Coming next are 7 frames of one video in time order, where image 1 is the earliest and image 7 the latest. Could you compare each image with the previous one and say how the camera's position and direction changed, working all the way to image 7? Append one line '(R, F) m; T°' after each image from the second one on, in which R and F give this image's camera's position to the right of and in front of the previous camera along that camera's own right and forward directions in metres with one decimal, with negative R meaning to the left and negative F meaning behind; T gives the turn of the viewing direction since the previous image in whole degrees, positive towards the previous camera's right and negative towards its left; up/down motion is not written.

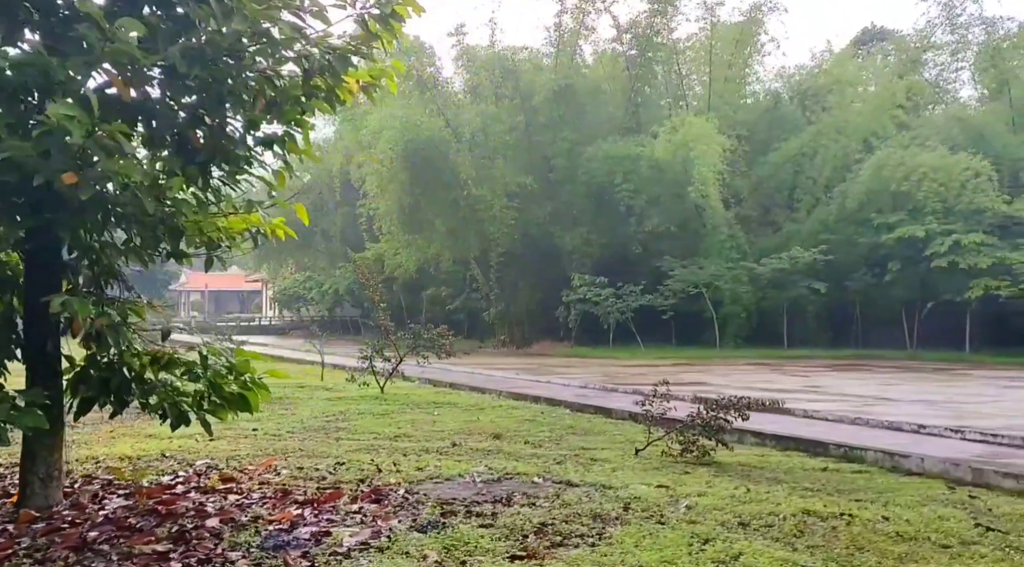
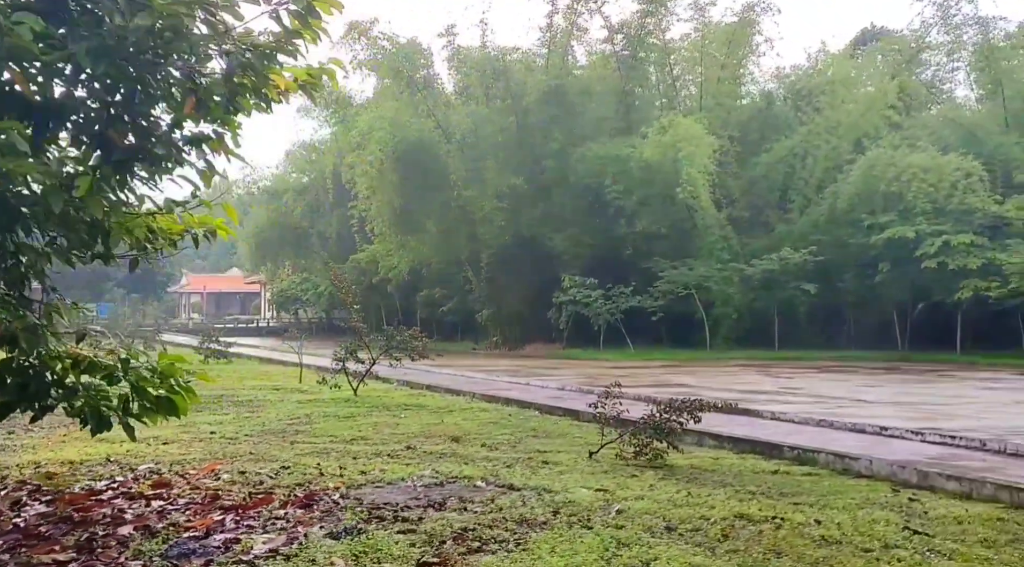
(+0.3, 0.0) m; 0°
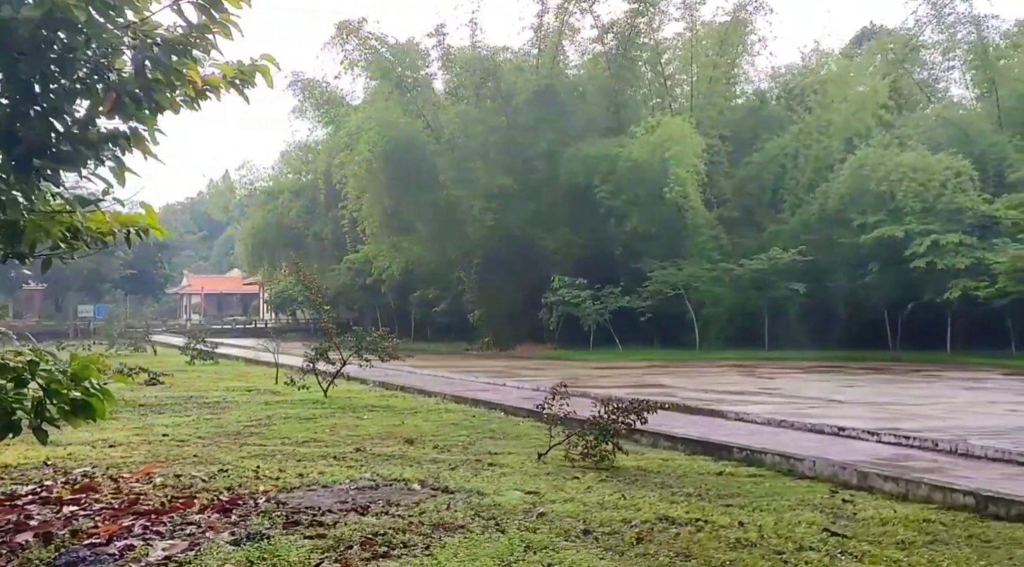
(+0.3, +0.1) m; 0°
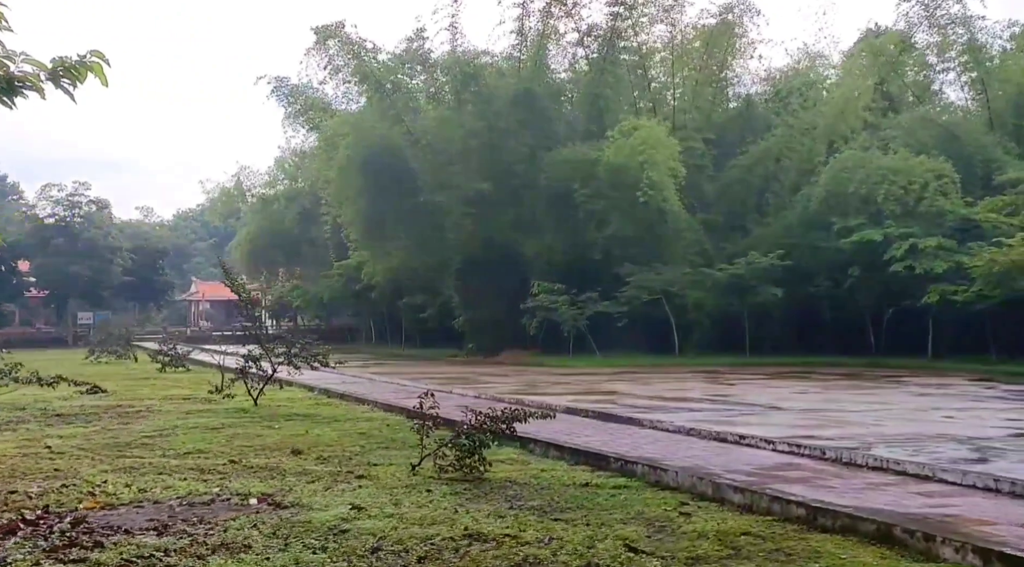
(+0.7, +0.2) m; 0°
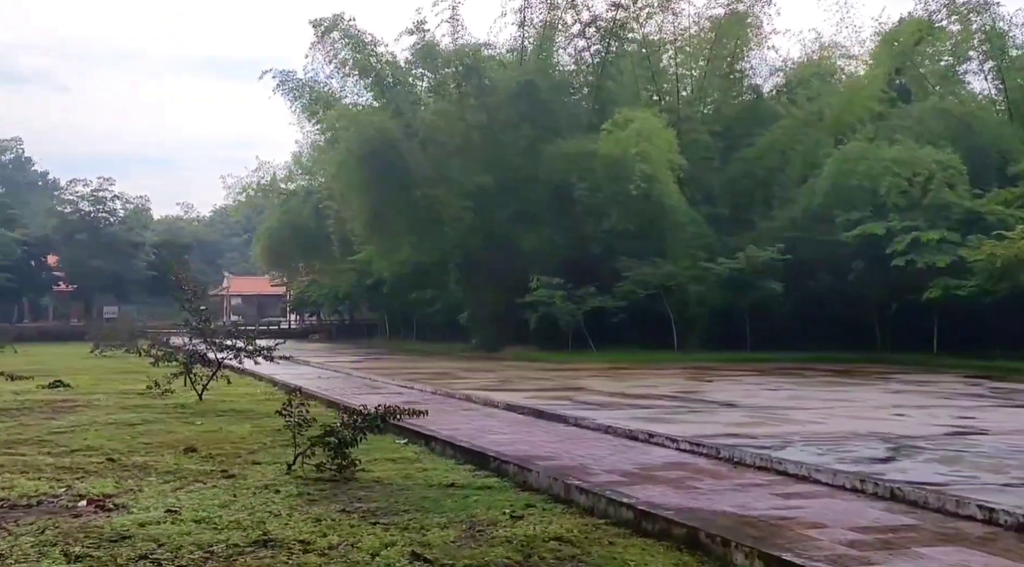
(+0.8, +0.2) m; -1°
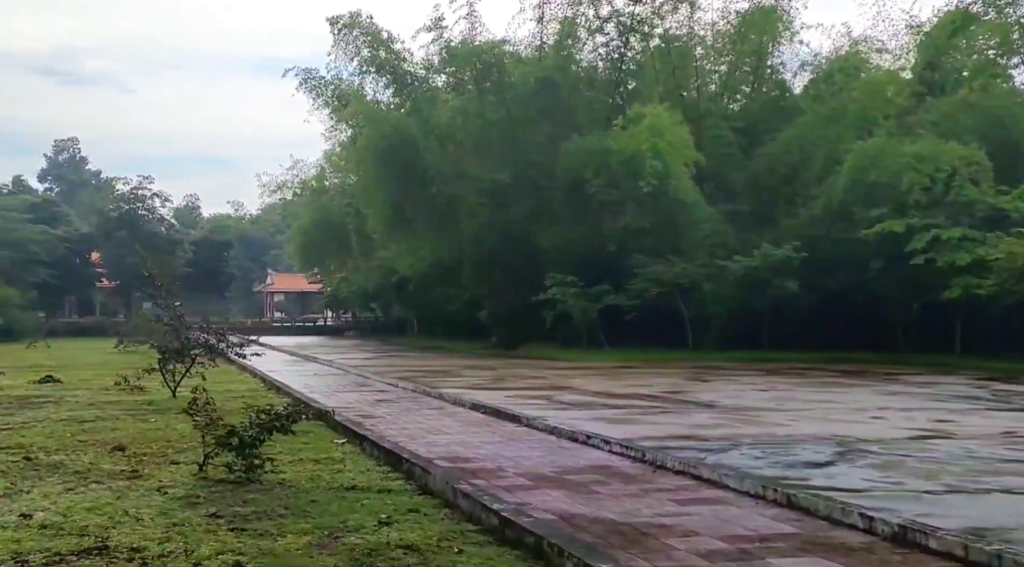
(+0.6, +0.2) m; -2°
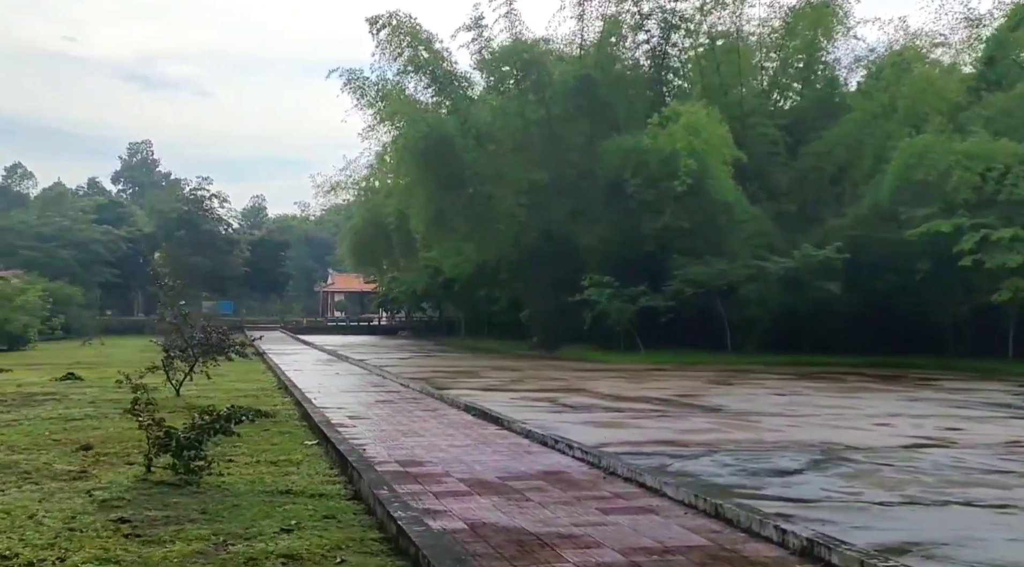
(+0.5, +0.2) m; -3°
